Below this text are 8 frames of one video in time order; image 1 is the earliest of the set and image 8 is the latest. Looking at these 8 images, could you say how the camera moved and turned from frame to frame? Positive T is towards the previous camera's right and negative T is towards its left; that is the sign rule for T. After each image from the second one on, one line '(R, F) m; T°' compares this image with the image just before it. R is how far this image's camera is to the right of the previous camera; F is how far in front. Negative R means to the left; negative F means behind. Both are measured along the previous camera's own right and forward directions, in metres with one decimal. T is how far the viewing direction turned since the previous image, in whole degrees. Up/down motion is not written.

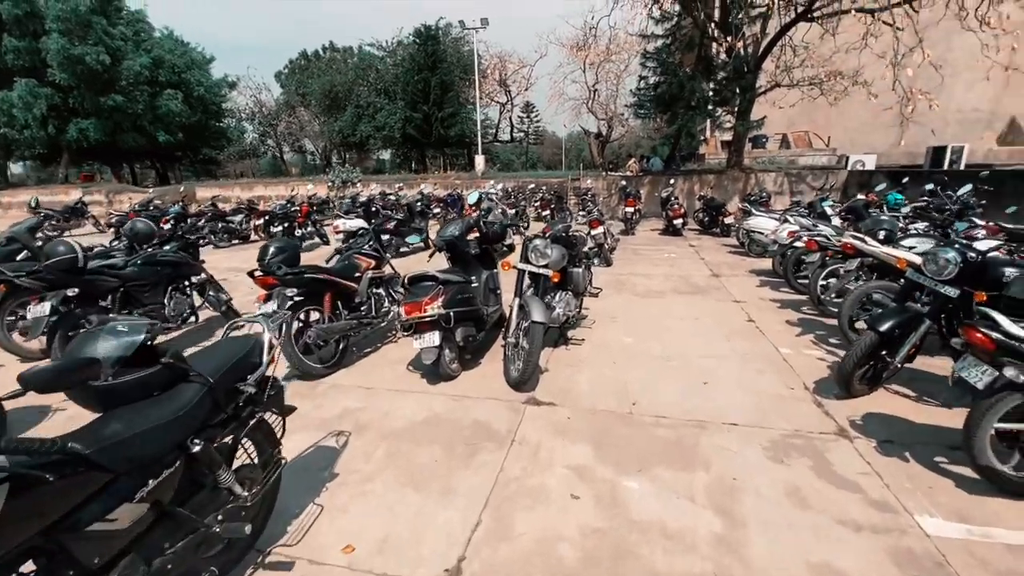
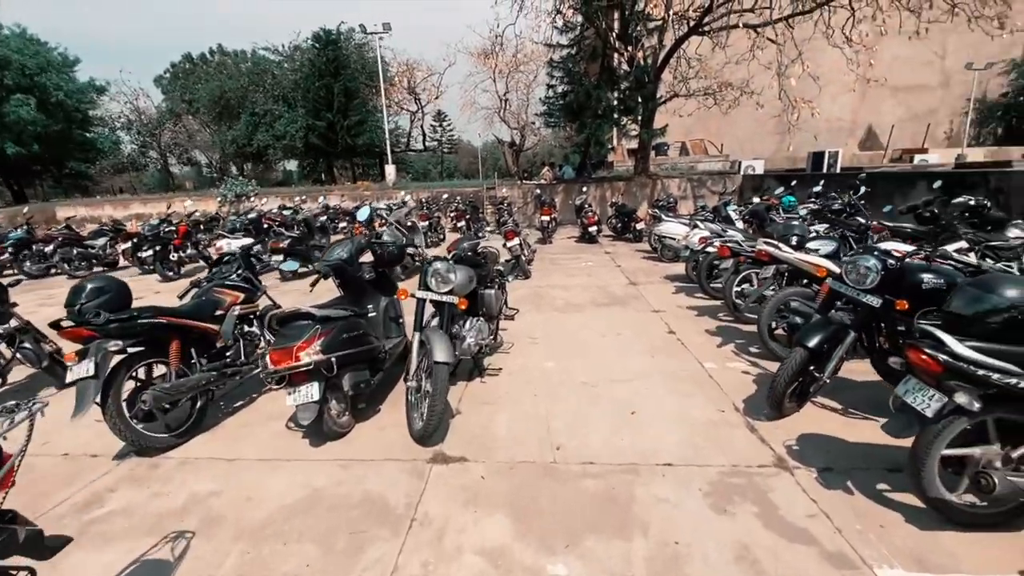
(+0.2, +0.5) m; +9°
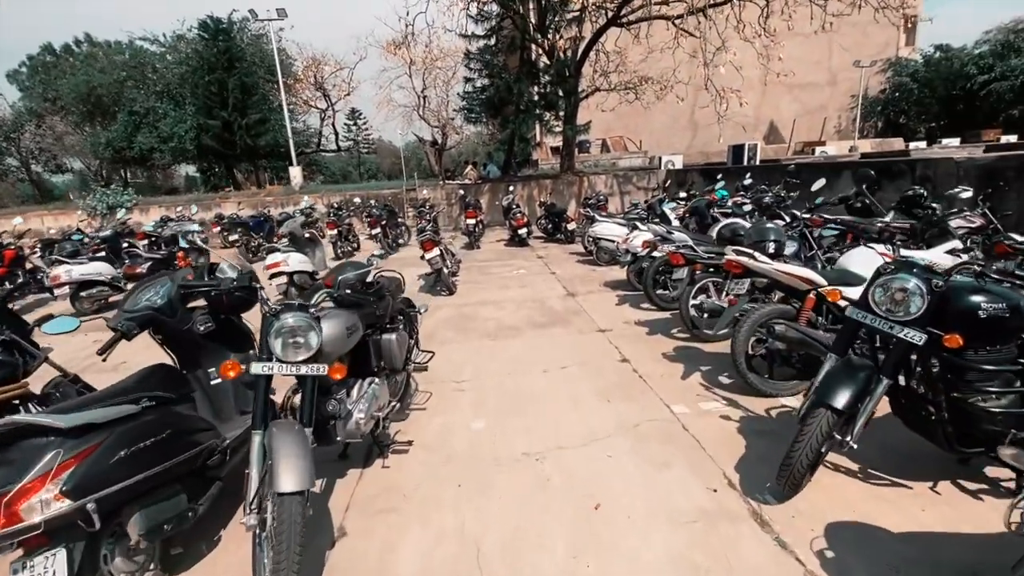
(+0.2, +1.0) m; +8°
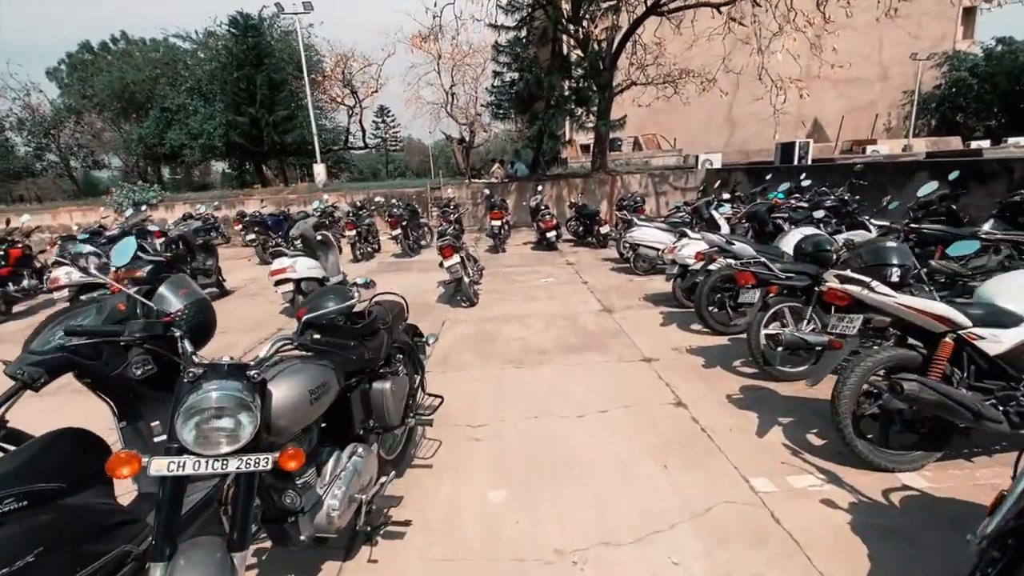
(0.0, +0.7) m; -3°
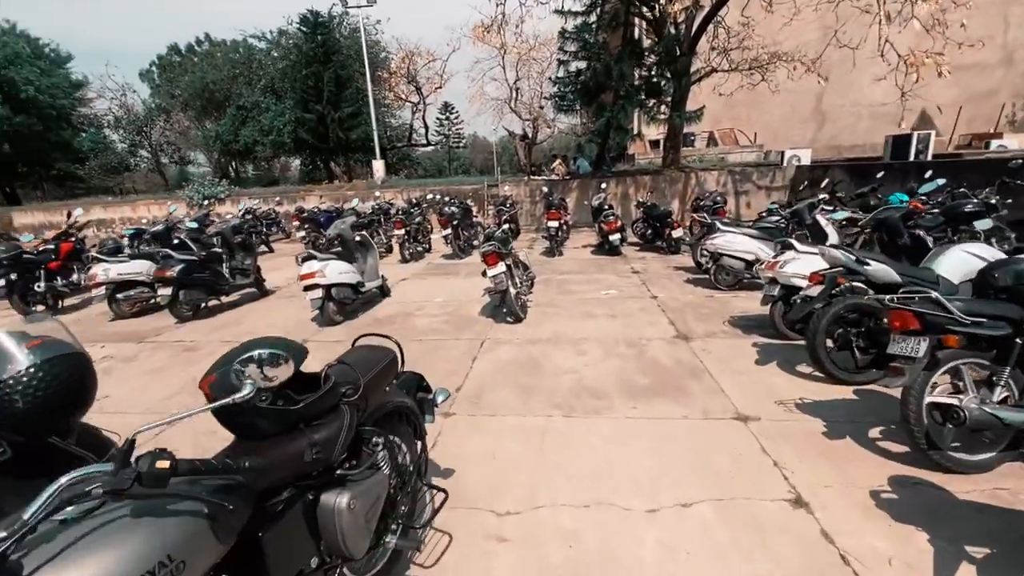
(+0.1, +0.9) m; -7°
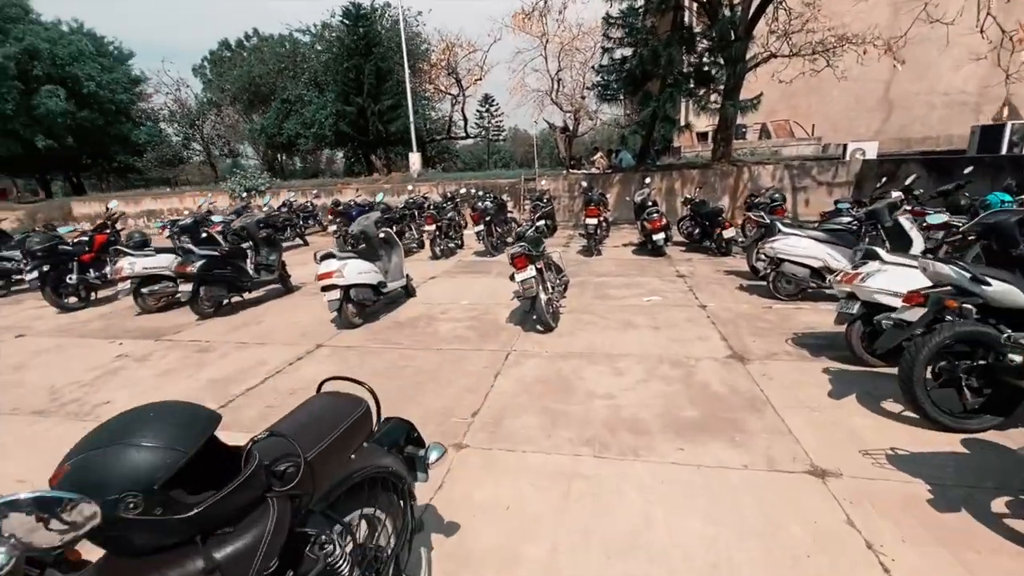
(+0.1, +0.5) m; -5°
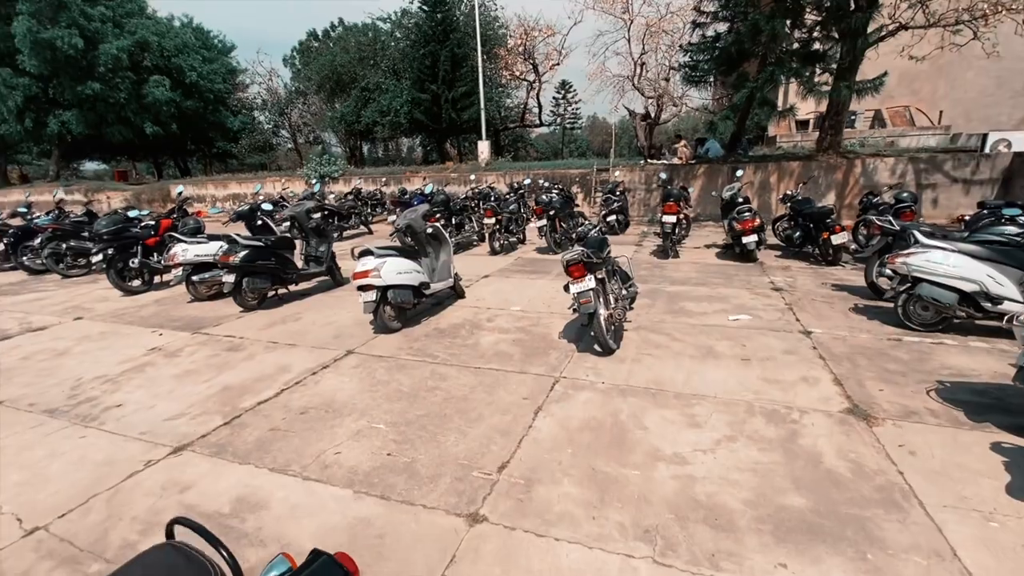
(+0.1, +0.7) m; -8°
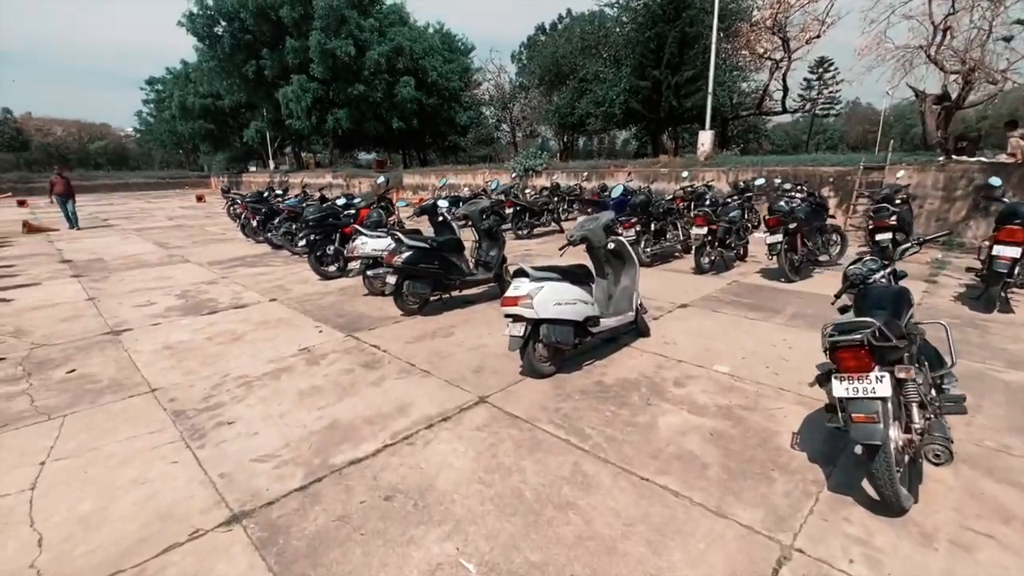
(0.0, +1.2) m; -23°
